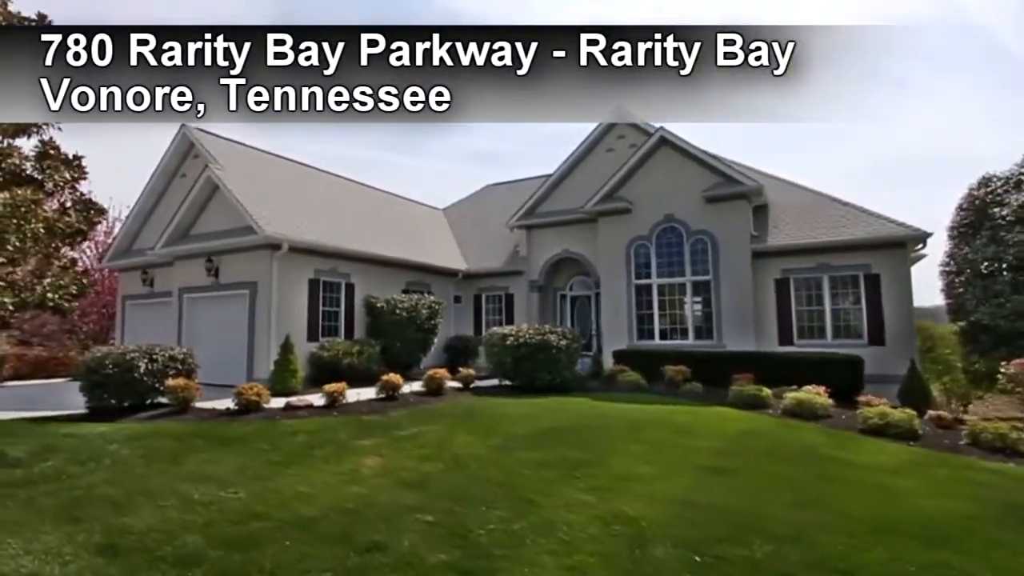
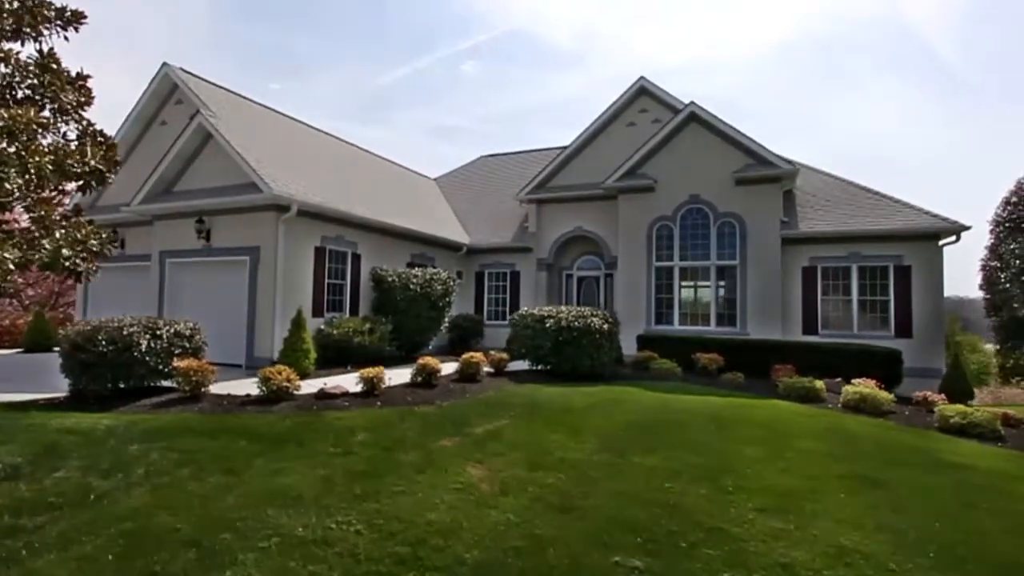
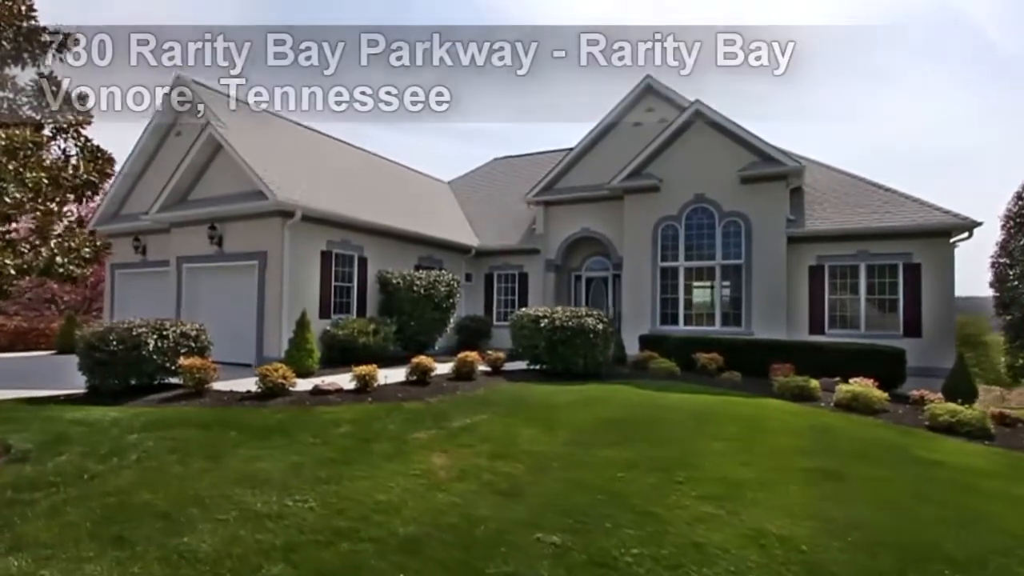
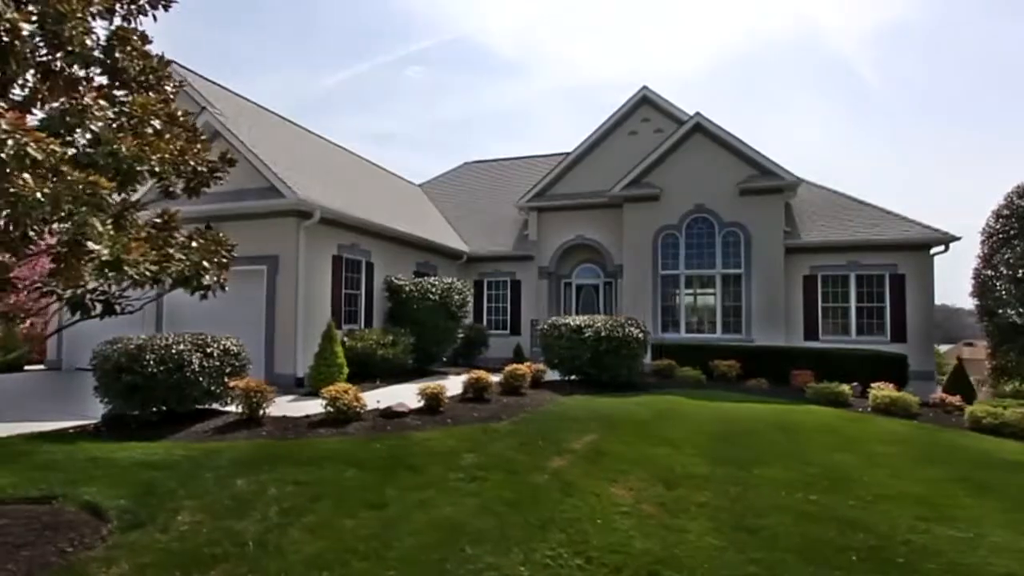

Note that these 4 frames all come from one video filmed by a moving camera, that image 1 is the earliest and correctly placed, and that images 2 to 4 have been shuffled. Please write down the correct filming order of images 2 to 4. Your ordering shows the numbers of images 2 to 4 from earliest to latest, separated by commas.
3, 2, 4
